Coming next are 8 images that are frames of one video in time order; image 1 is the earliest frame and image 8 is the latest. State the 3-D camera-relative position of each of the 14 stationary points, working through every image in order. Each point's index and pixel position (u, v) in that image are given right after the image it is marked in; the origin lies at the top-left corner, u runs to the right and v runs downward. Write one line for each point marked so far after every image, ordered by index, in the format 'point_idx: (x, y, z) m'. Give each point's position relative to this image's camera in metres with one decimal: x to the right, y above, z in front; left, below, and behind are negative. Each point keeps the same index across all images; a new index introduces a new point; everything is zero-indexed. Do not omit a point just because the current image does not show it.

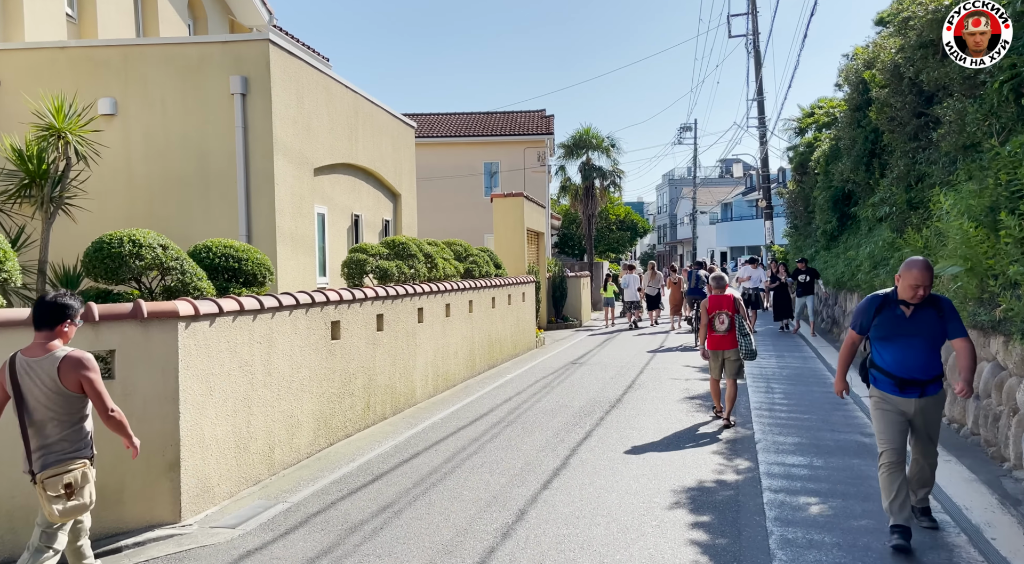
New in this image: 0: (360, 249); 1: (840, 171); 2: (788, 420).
0: (-1.9, +0.4, +11.3) m
1: (+6.4, +2.2, +17.8) m
2: (+3.2, -1.6, +10.5) m
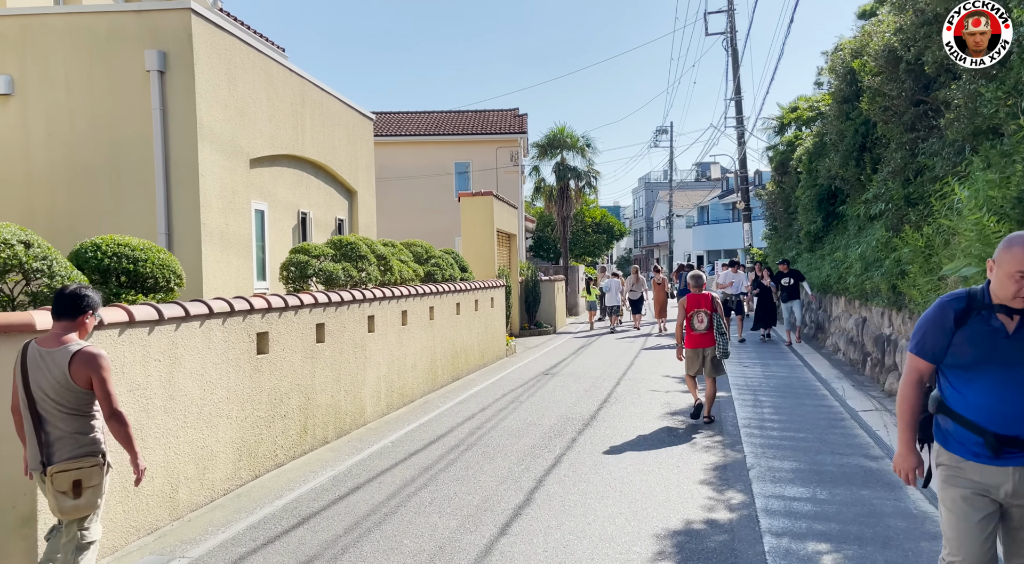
0: (-2.4, +0.4, +10.1) m
1: (+5.8, +2.1, +16.8) m
2: (+2.8, -1.6, +9.4) m
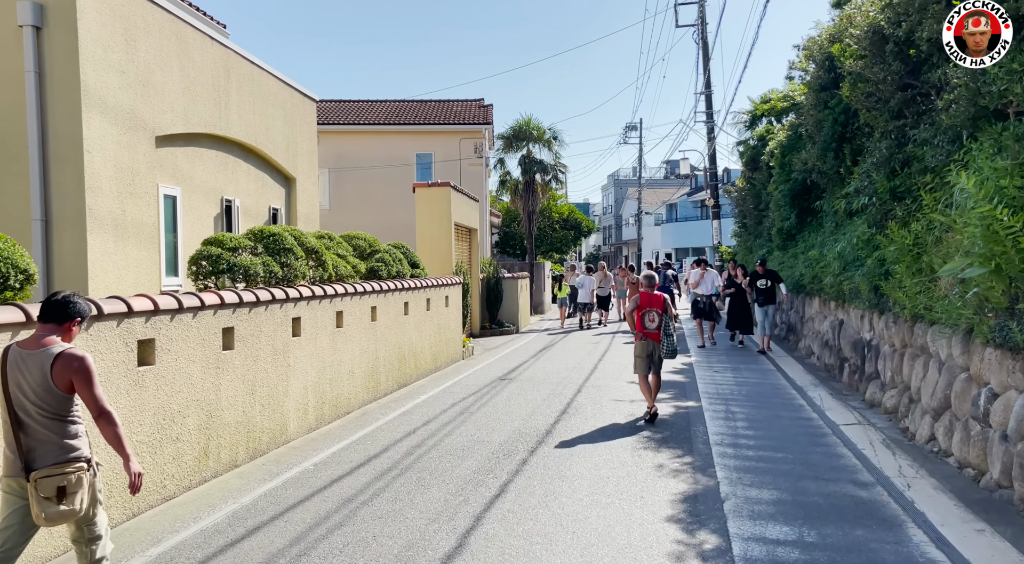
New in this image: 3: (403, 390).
0: (-2.9, +0.4, +8.8) m
1: (+5.1, +2.1, +15.8) m
2: (+2.3, -1.6, +8.3) m
3: (-1.5, -1.5, +12.8) m
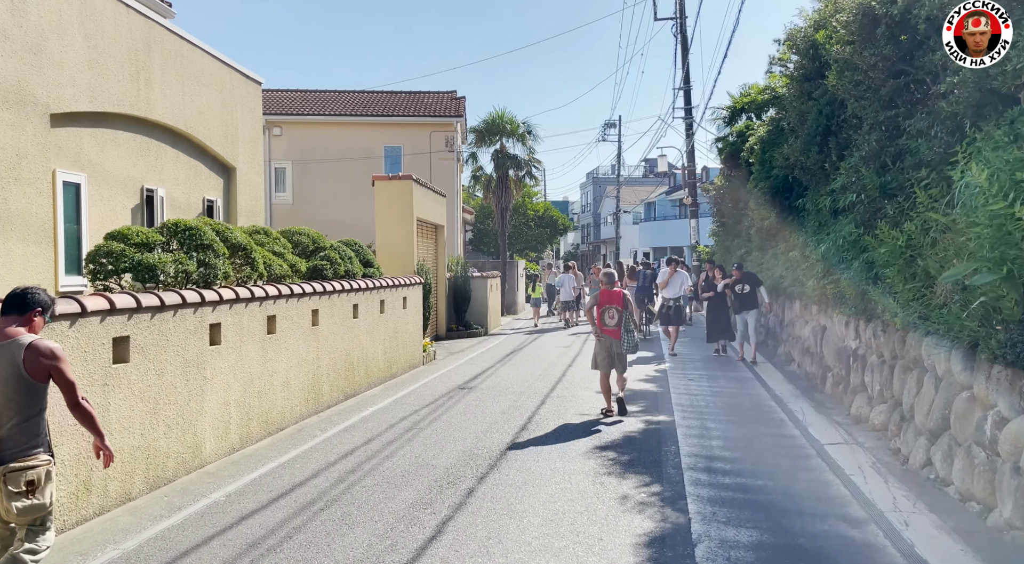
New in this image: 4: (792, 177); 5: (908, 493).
0: (-3.3, +0.4, +7.7) m
1: (+4.5, +2.1, +14.9) m
2: (+1.8, -1.7, +7.3) m
3: (-2.1, -1.5, +11.7) m
4: (+4.6, +1.7, +14.9) m
5: (+3.2, -1.7, +7.2) m
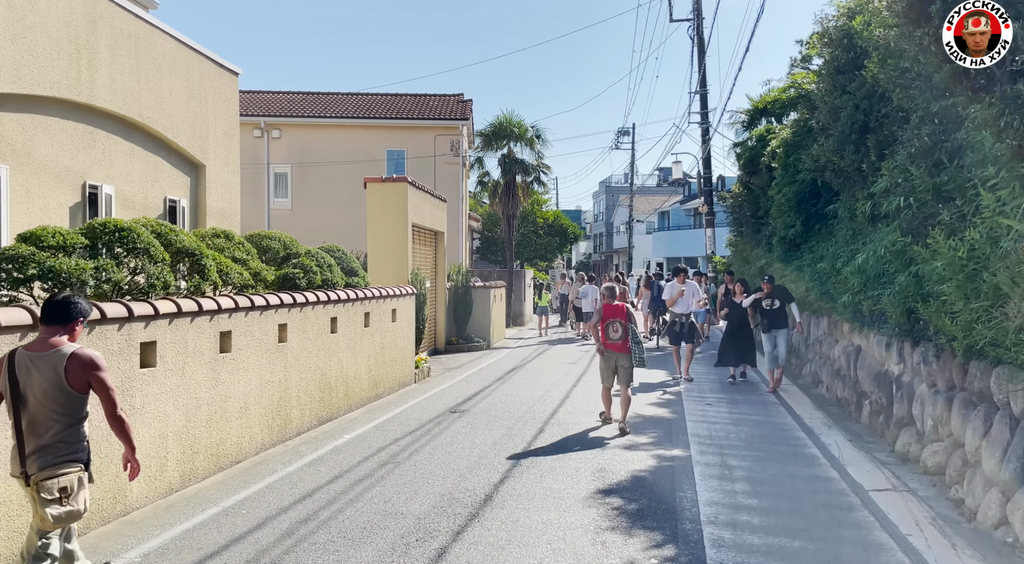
0: (-3.4, +0.3, +6.5) m
1: (+4.5, +1.8, +13.6) m
2: (+1.7, -1.8, +6.0) m
3: (-2.2, -1.7, +10.4) m
4: (+4.7, +1.5, +13.6) m
5: (+3.0, -1.8, +5.8) m
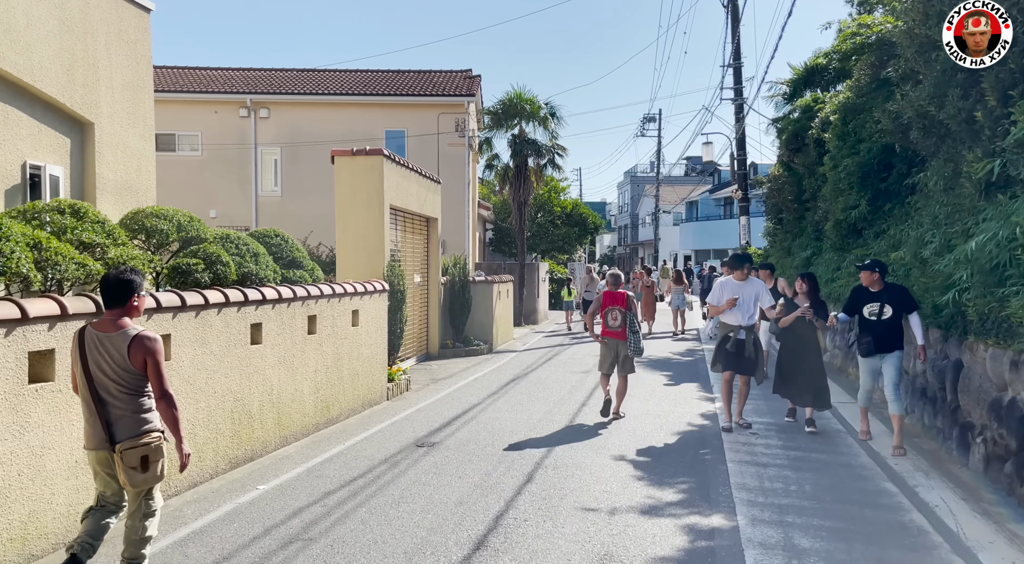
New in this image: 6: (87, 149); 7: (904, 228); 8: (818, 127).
0: (-3.7, +0.4, +3.8) m
1: (+4.4, +1.9, +10.6) m
2: (+1.4, -1.8, +3.2) m
3: (-2.3, -1.6, +7.7) m
4: (+4.6, +1.6, +10.7) m
5: (+2.7, -1.8, +3.0) m
6: (-4.1, +1.1, +8.7) m
7: (+5.0, +0.7, +11.7) m
8: (+6.1, +3.1, +18.0) m
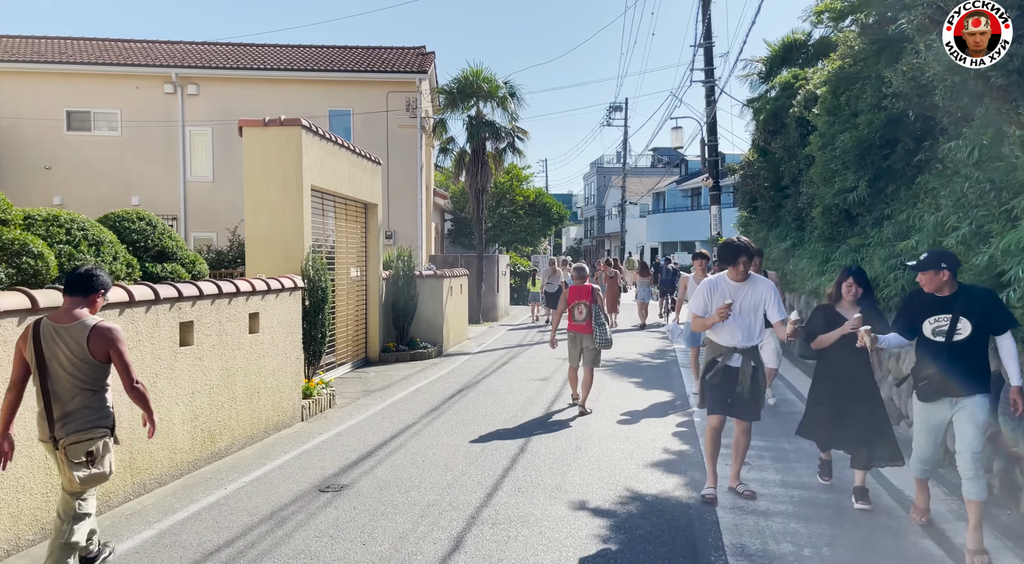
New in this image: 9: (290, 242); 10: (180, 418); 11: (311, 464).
0: (-4.1, +0.3, +1.7) m
1: (+3.8, +2.0, +8.8) m
2: (+1.1, -1.8, +1.3) m
3: (-2.8, -1.6, +5.7) m
4: (+4.0, +1.6, +8.8) m
5: (+2.4, -1.8, +1.1) m
6: (-4.6, +1.1, +6.6) m
7: (+4.3, +0.7, +9.9) m
8: (+5.2, +3.2, +16.2) m
9: (-2.7, +0.5, +11.1) m
10: (-2.7, -1.1, +7.2) m
11: (-1.8, -1.6, +8.0) m
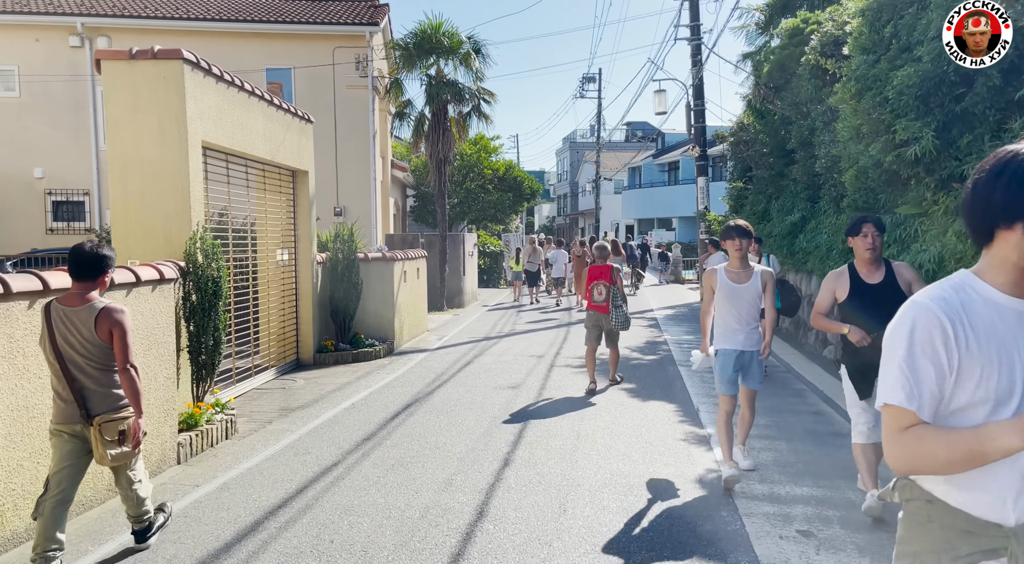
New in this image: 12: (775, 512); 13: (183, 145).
0: (-4.2, +0.2, -1.2) m
1: (+3.4, +2.1, +6.1) m
2: (+1.0, -1.9, -1.4) m
3: (-3.0, -1.6, +2.9) m
4: (+3.6, +1.8, +6.2) m
5: (+2.3, -1.9, -1.5) m
6: (-4.9, +1.1, +3.7) m
7: (+4.0, +0.9, +7.3) m
8: (+4.6, +3.5, +13.5) m
9: (-3.1, +0.6, +8.2) m
10: (-2.9, -1.0, +4.5) m
11: (-2.0, -1.5, +5.2) m
12: (+1.7, -1.4, +5.8) m
13: (-3.1, +1.2, +8.2) m
